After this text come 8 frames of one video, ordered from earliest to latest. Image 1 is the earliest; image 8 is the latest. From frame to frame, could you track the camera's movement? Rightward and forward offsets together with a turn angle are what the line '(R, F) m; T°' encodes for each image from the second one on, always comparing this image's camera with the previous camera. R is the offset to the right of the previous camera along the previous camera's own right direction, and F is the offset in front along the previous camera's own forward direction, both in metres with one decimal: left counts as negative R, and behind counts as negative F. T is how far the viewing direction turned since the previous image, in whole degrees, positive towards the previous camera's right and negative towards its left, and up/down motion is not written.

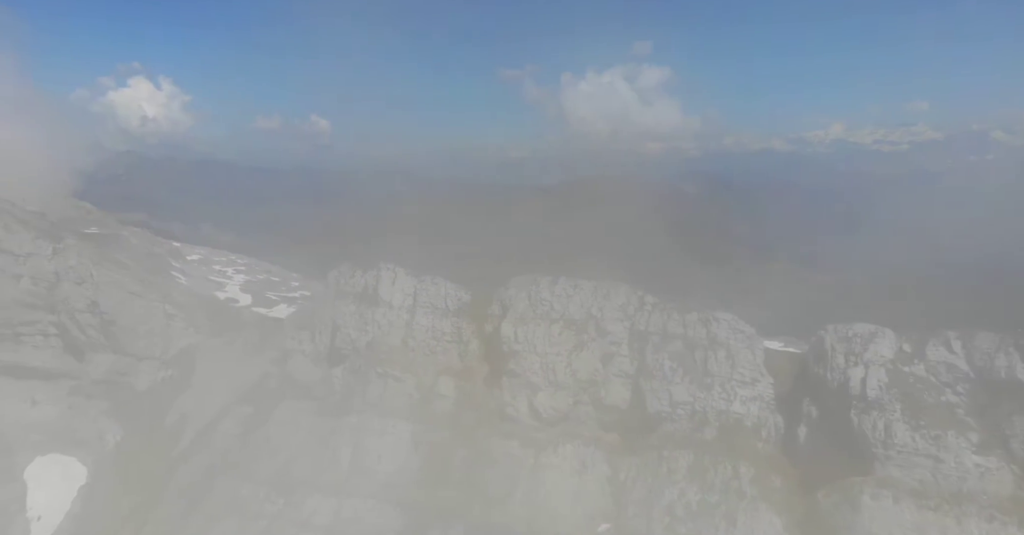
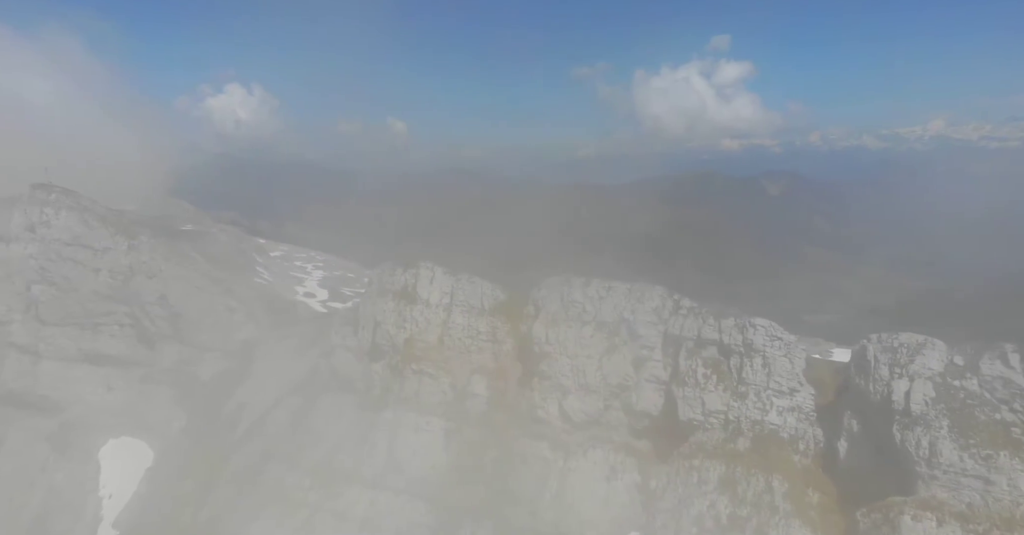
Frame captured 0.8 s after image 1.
(+1.8, +0.4) m; -6°
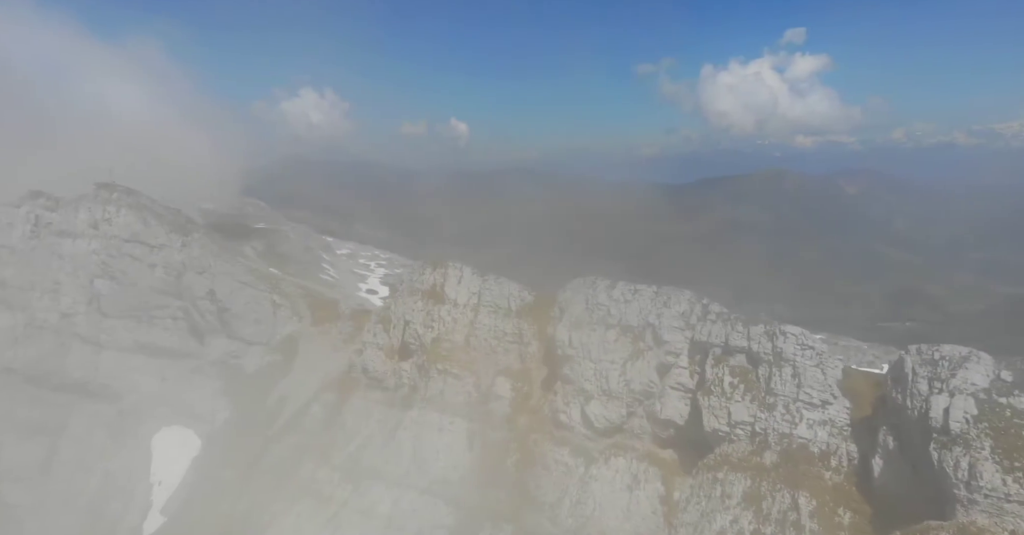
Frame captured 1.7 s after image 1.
(+1.7, +0.7) m; -5°
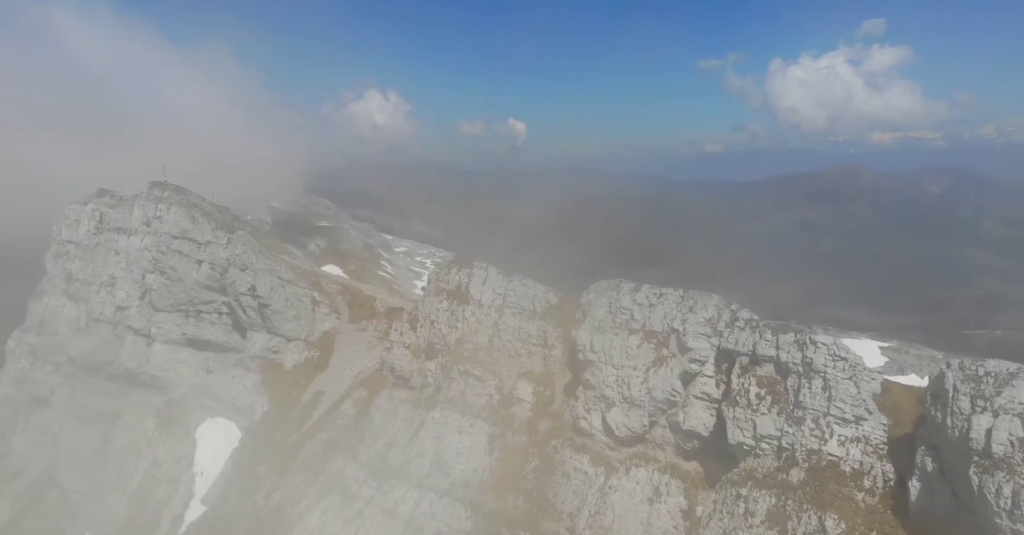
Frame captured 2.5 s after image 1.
(+1.6, +0.9) m; -4°
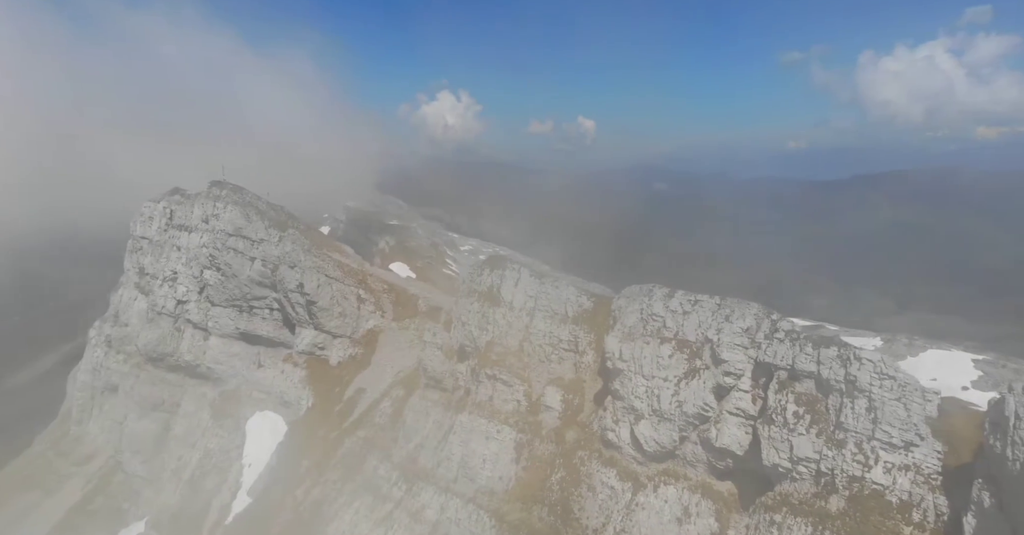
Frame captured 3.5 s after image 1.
(+1.7, +1.3) m; -5°
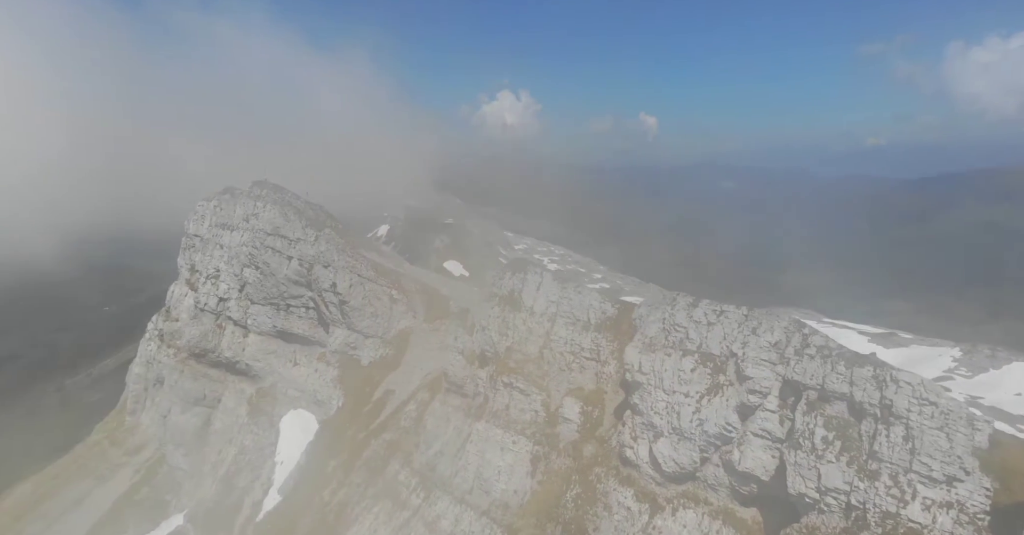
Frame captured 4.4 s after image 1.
(+1.7, +1.5) m; -4°
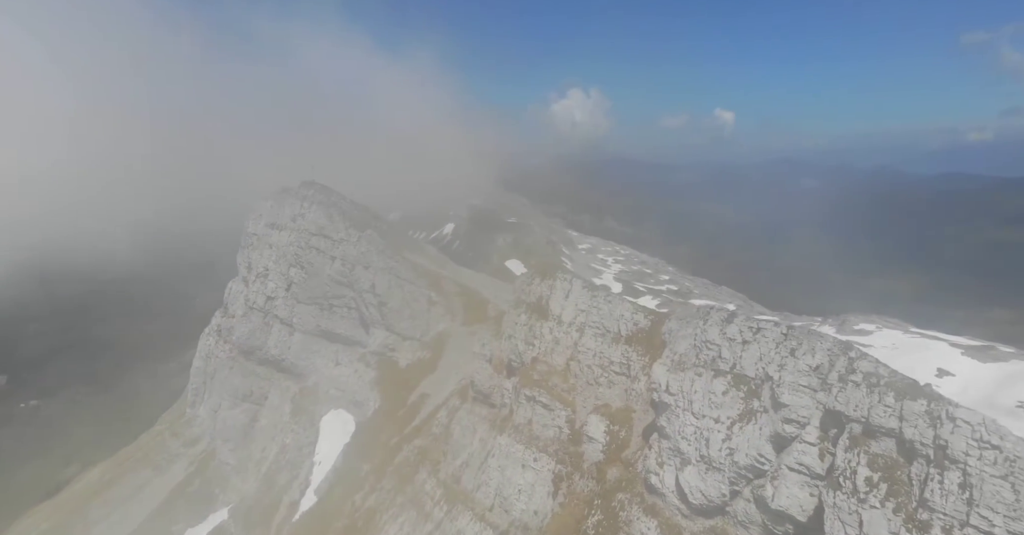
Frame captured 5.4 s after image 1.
(+1.8, +1.9) m; -5°
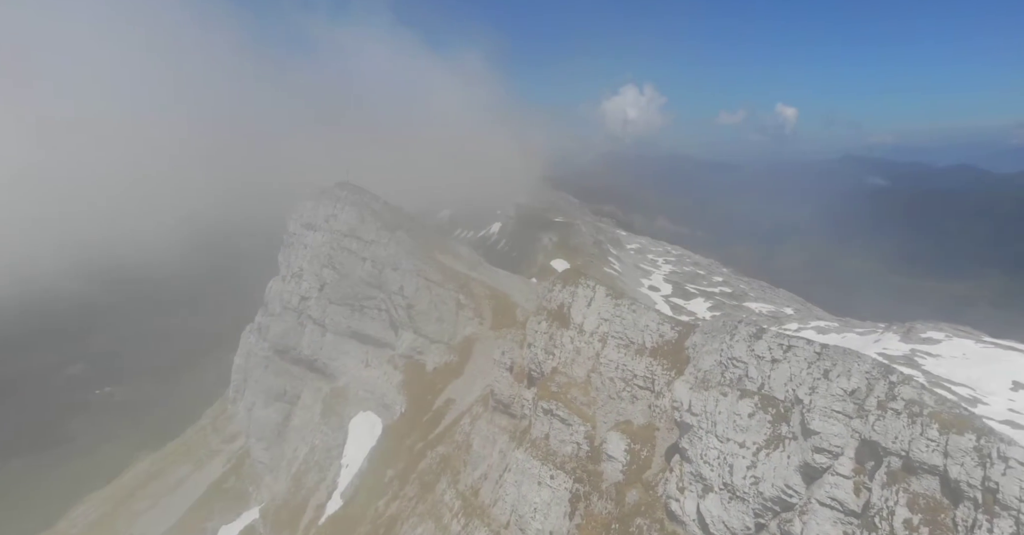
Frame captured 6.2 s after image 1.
(+1.3, +1.6) m; -4°
